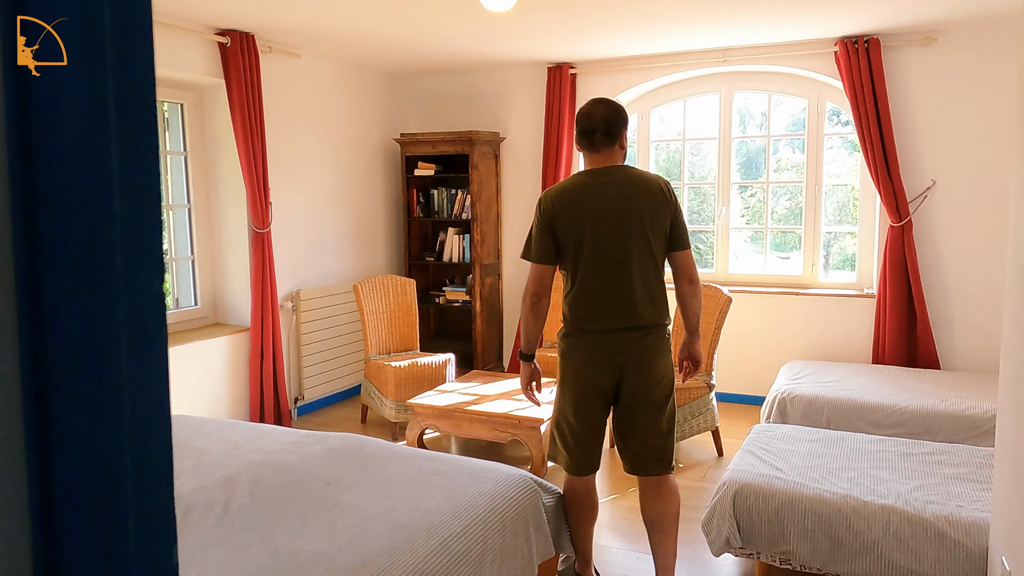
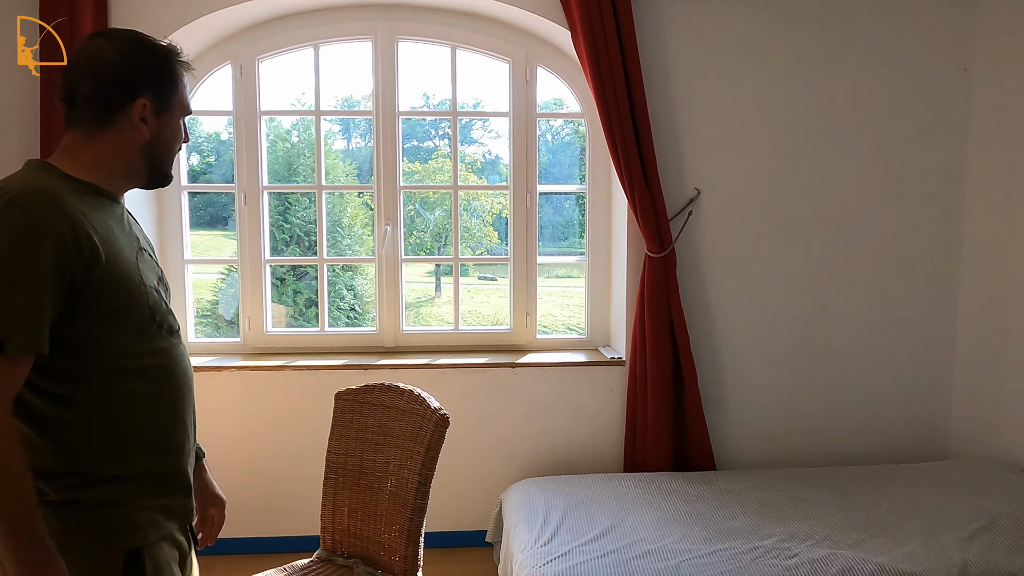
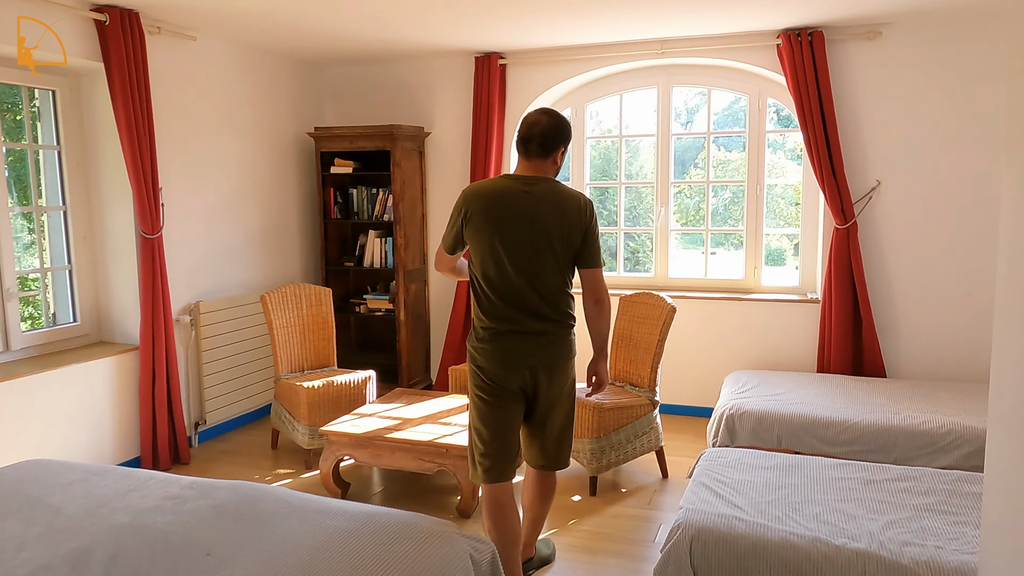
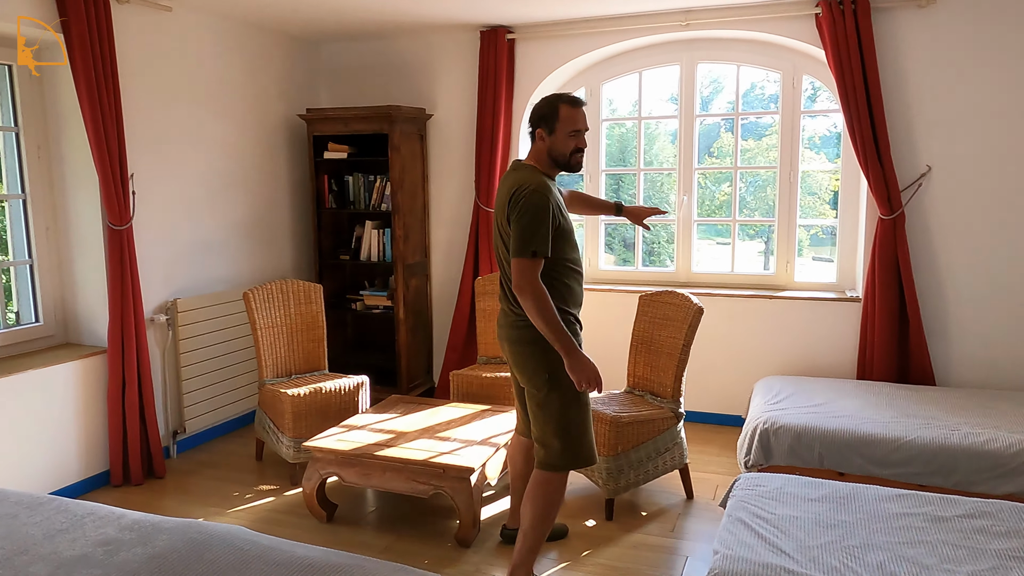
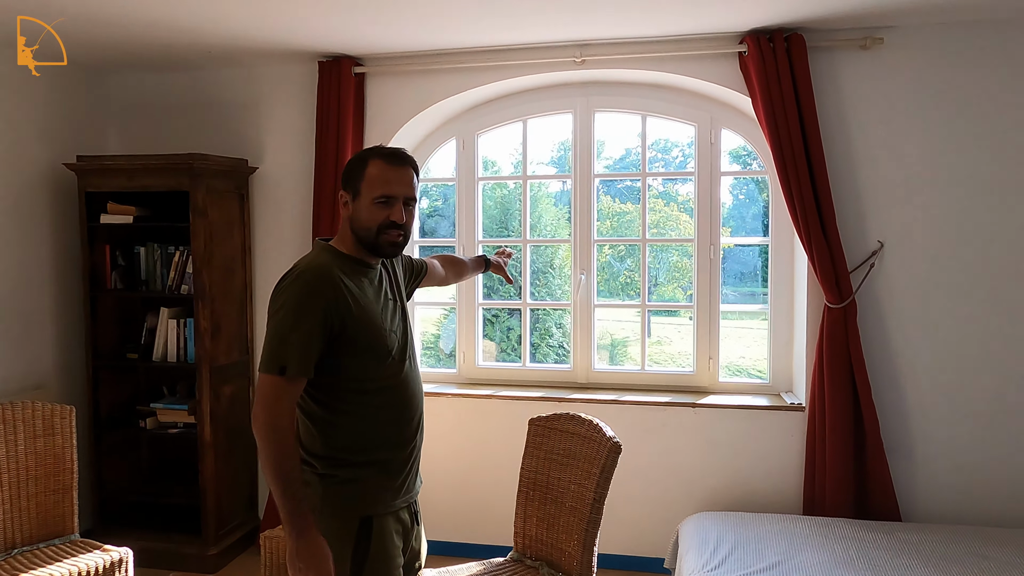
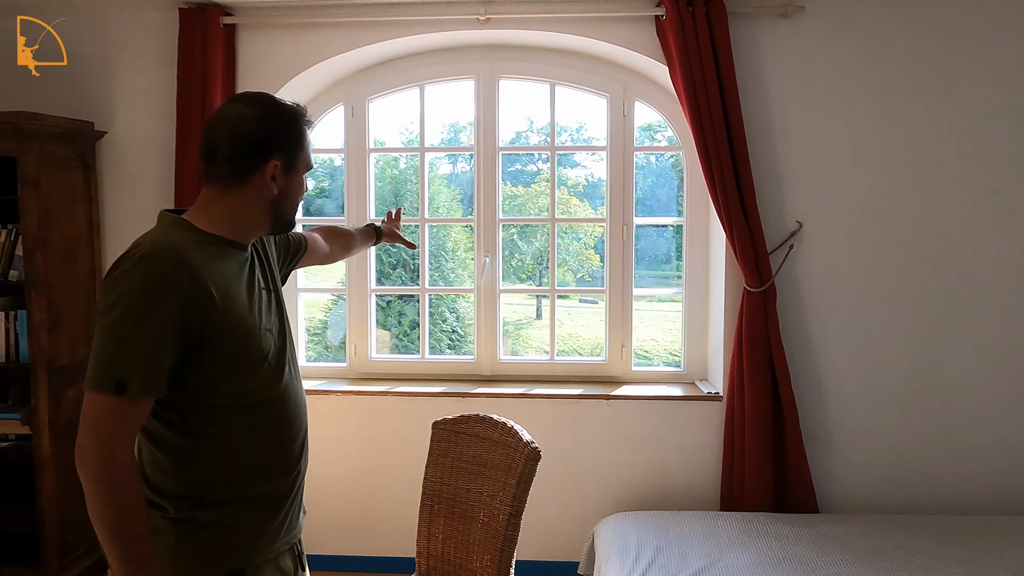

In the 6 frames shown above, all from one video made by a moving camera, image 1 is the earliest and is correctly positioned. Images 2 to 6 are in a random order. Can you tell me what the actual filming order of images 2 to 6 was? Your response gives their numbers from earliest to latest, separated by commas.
3, 4, 5, 6, 2
